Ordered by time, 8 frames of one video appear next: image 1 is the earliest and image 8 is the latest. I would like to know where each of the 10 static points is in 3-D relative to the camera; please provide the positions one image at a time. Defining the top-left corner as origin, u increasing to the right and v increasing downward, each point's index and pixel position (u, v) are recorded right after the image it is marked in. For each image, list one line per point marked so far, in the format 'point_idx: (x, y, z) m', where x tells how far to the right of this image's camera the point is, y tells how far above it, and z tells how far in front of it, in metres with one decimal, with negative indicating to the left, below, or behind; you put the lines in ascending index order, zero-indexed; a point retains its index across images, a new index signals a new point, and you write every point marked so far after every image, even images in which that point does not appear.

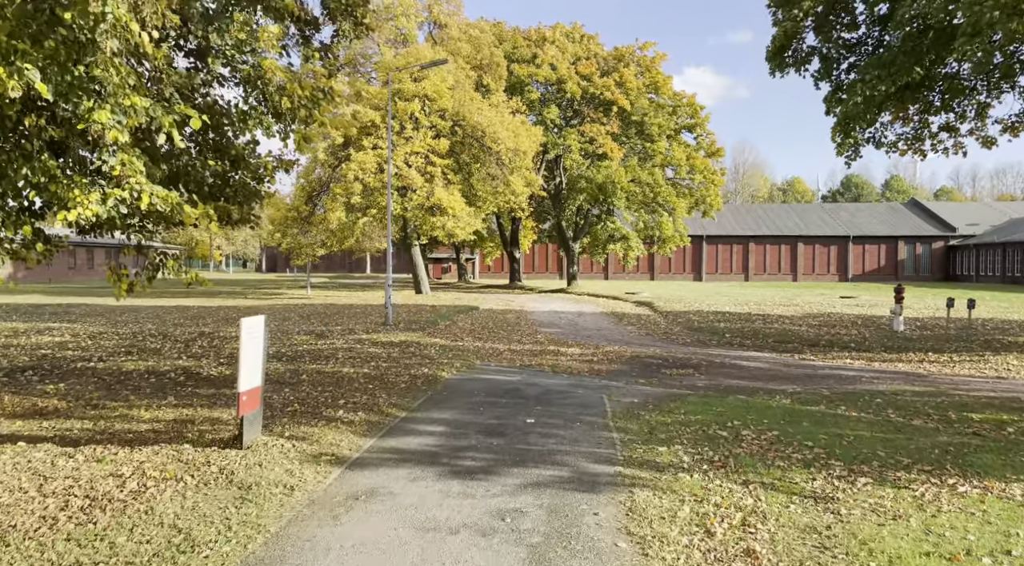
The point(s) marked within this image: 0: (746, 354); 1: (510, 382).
0: (+5.3, -1.6, +16.9) m
1: (-0.1, -1.5, +11.2) m
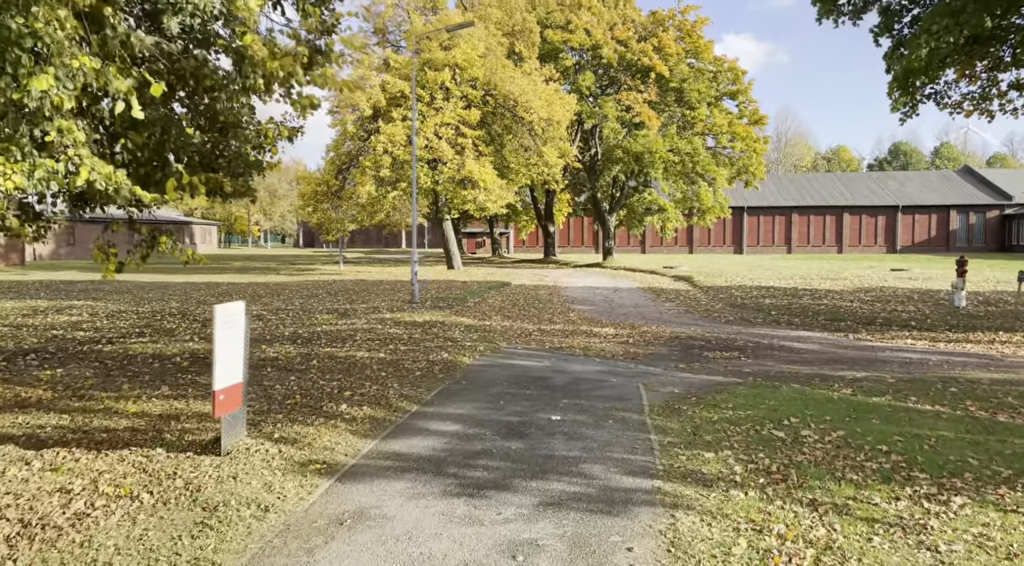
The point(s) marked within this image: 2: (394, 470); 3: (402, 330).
0: (+5.9, -1.1, +15.7) m
1: (+0.3, -1.2, +10.2) m
2: (-0.9, -1.4, +5.7) m
3: (-2.1, -0.9, +14.5) m
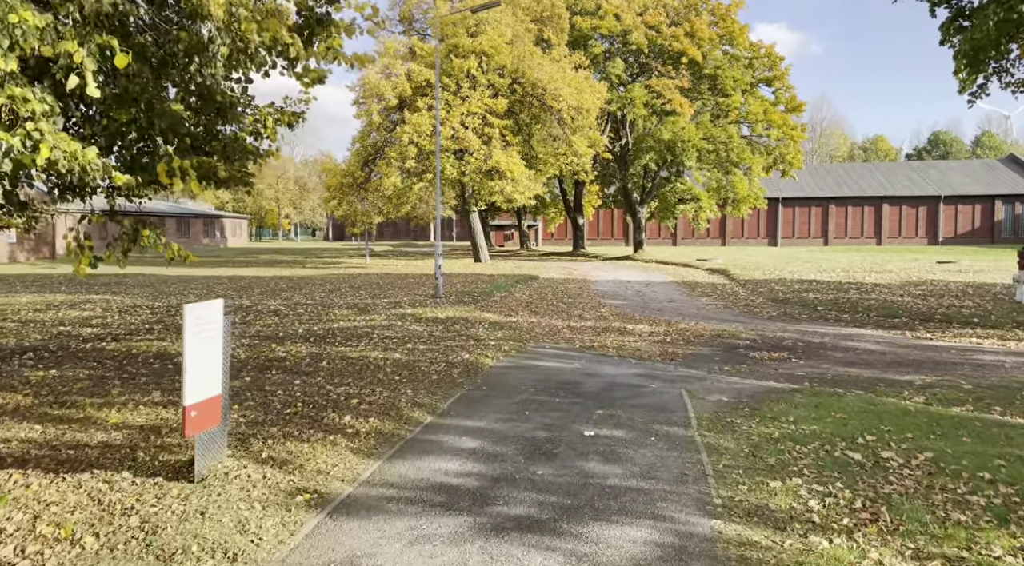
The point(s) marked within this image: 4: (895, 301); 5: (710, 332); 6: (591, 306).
0: (+6.5, -0.9, +14.5) m
1: (+0.6, -1.1, +9.3) m
2: (-0.7, -1.4, +4.8) m
3: (-1.6, -0.8, +13.6) m
4: (+9.6, -0.5, +18.9) m
5: (+3.6, -0.9, +13.8) m
6: (+2.0, -0.6, +18.5) m
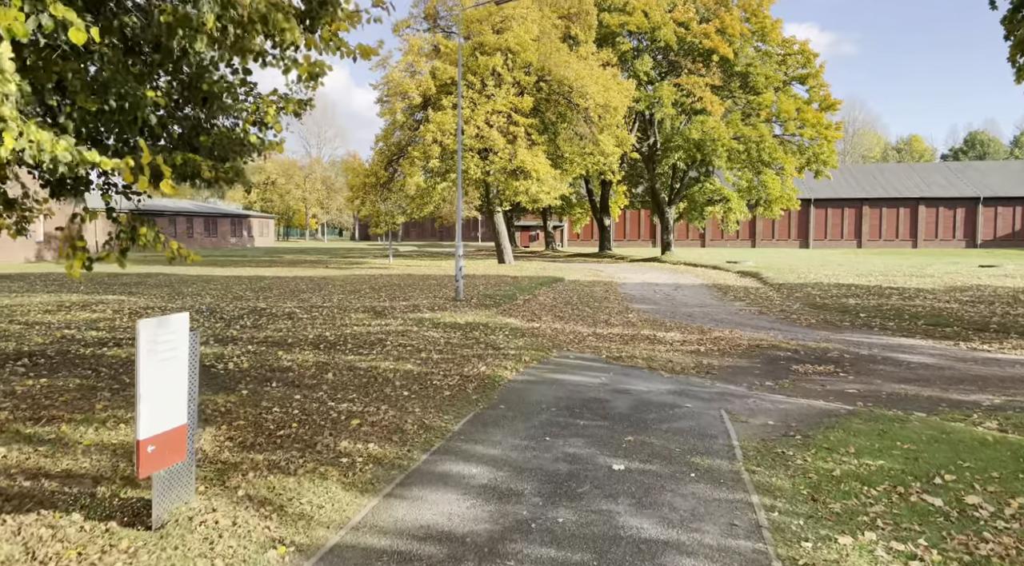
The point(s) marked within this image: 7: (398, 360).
0: (+6.9, -1.1, +13.4) m
1: (+0.9, -1.2, +8.4) m
2: (-0.6, -1.5, +4.0) m
3: (-1.2, -0.9, +12.8) m
4: (+10.2, -0.6, +17.8) m
5: (+4.0, -1.0, +12.9) m
6: (+2.5, -0.7, +17.6) m
7: (-1.5, -1.0, +10.0) m
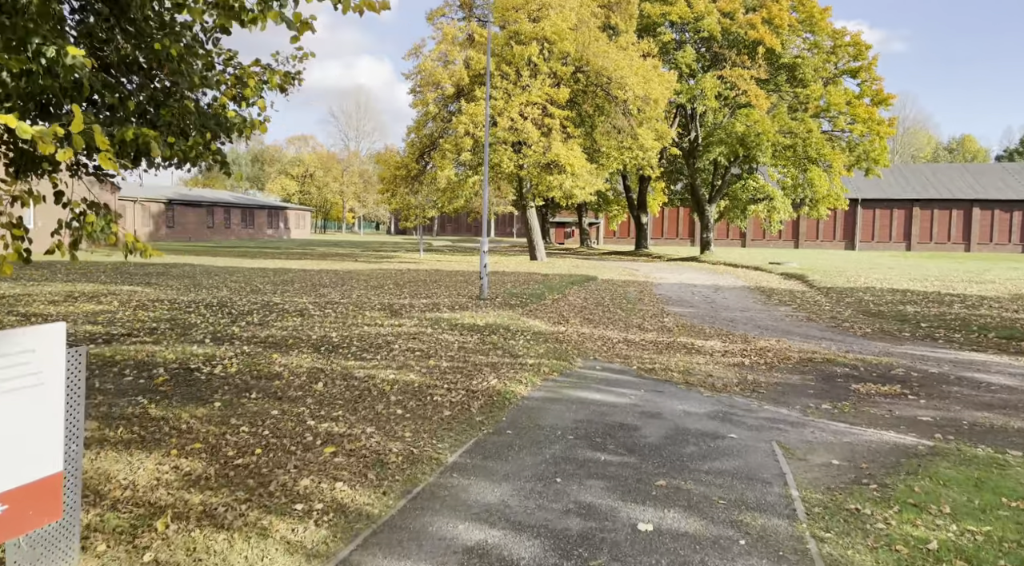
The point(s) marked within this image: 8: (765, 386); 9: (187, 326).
0: (+7.3, -1.2, +11.9) m
1: (+1.0, -1.2, +7.2) m
2: (-0.7, -1.5, +2.9) m
3: (-0.9, -0.9, +11.7) m
4: (+10.7, -0.8, +16.1) m
5: (+4.4, -1.1, +11.5) m
6: (+3.1, -0.7, +16.3) m
7: (-1.3, -1.0, +8.9) m
8: (+3.1, -1.3, +9.2) m
9: (-5.5, -0.7, +12.7) m
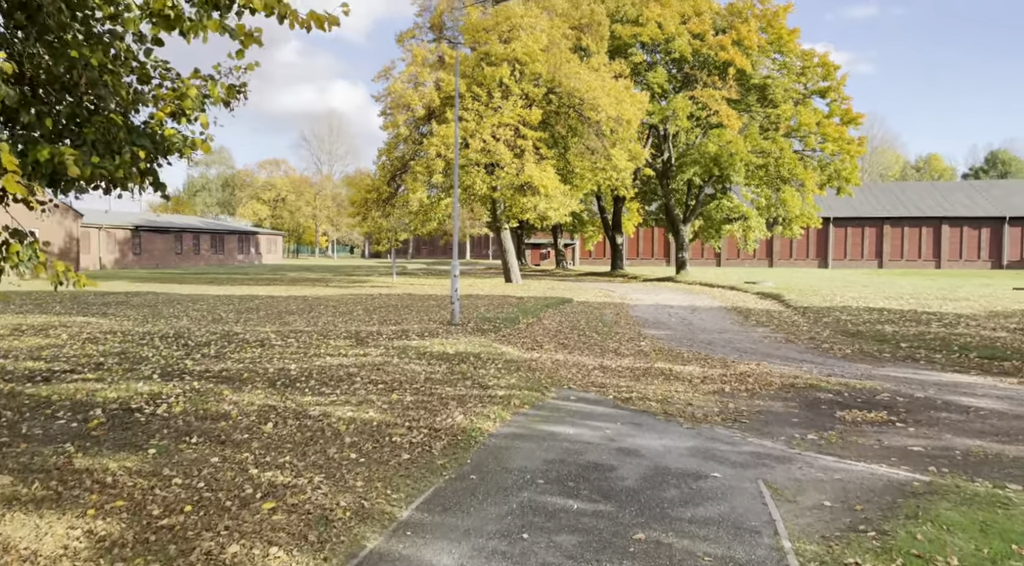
0: (+6.8, -1.5, +11.6) m
1: (+0.7, -1.5, +6.7) m
2: (-0.9, -1.6, +2.3) m
3: (-1.3, -1.3, +11.1) m
4: (+10.1, -1.2, +15.9) m
5: (+3.9, -1.4, +11.1) m
6: (+2.5, -1.2, +15.9) m
7: (-1.7, -1.3, +8.3) m
8: (+2.7, -1.5, +8.7) m
9: (-6.0, -1.2, +11.9) m
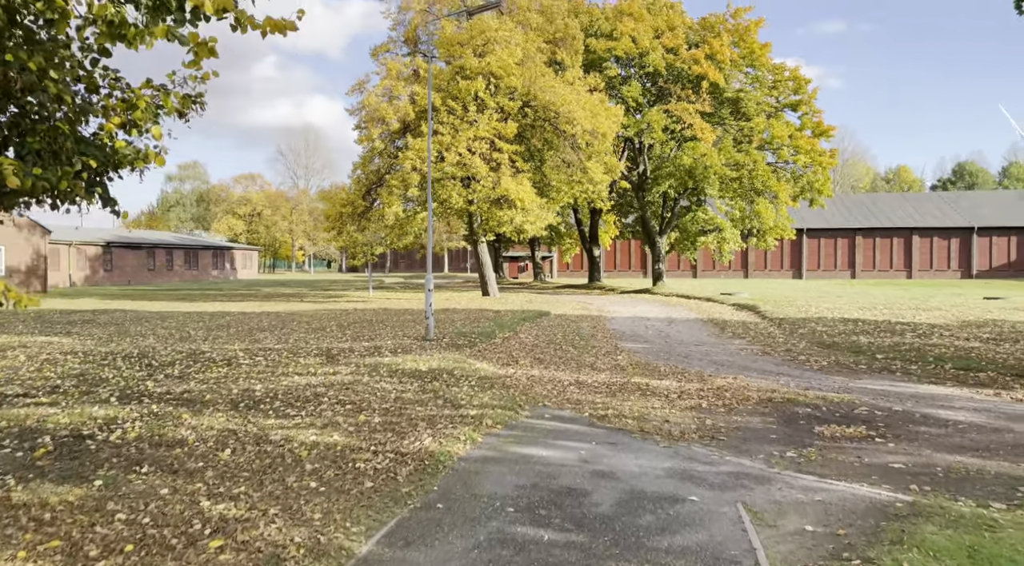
0: (+6.4, -1.7, +11.5) m
1: (+0.4, -1.6, +6.4) m
2: (-1.0, -1.7, +2.0) m
3: (-1.7, -1.5, +10.8) m
4: (+9.6, -1.4, +15.9) m
5: (+3.5, -1.6, +10.9) m
6: (+2.0, -1.5, +15.7) m
7: (-2.0, -1.5, +8.0) m
8: (+2.4, -1.7, +8.5) m
9: (-6.4, -1.5, +11.5) m
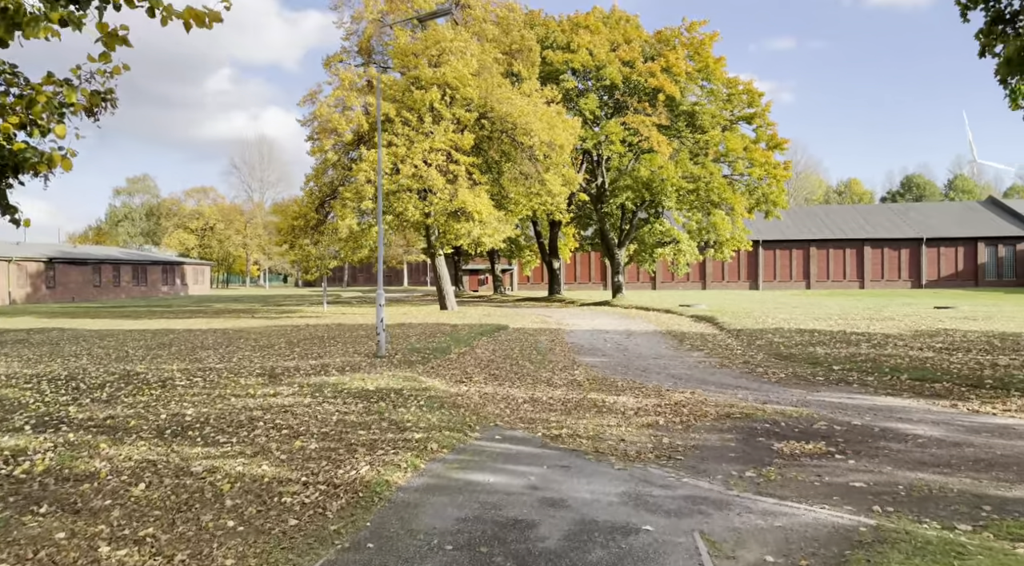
0: (+5.7, -1.8, +11.3) m
1: (0.0, -1.8, +6.0) m
2: (-1.3, -1.8, +1.4) m
3: (-2.4, -1.7, +10.2) m
4: (+8.6, -1.6, +15.9) m
5: (+2.8, -1.8, +10.6) m
6: (+1.0, -1.7, +15.3) m
7: (-2.5, -1.7, +7.4) m
8: (+1.8, -1.8, +8.1) m
9: (-7.1, -1.8, +10.7) m
